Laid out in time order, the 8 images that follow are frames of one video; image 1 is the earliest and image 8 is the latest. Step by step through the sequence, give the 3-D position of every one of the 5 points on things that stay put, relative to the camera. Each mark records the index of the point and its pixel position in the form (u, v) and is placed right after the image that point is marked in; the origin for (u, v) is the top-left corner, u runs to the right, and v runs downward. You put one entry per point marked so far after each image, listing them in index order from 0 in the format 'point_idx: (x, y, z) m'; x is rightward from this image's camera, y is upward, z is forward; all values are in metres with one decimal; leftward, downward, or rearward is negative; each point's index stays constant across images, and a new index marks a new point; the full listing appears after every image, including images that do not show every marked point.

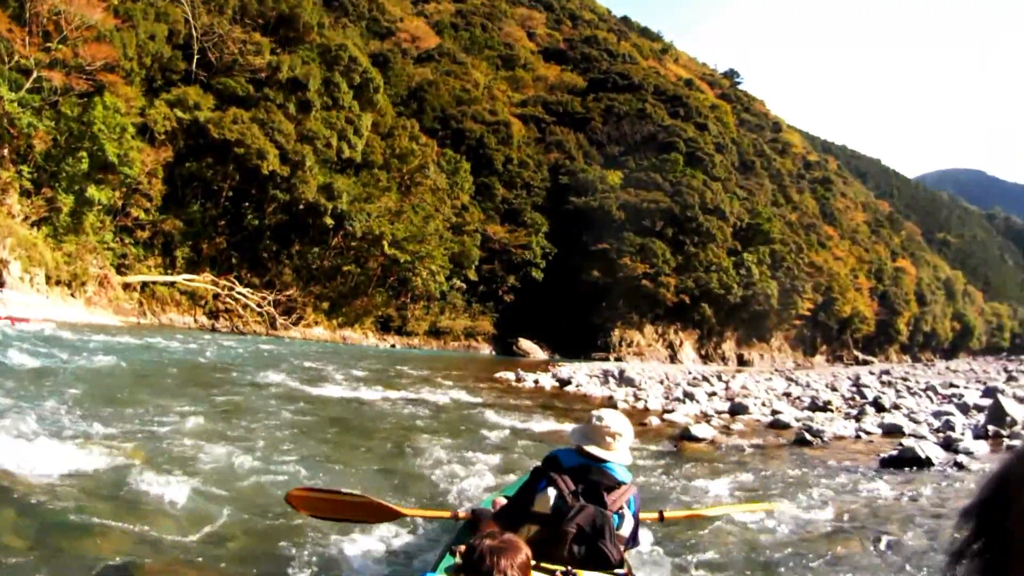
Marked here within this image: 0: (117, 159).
0: (-10.5, +3.4, +20.0) m
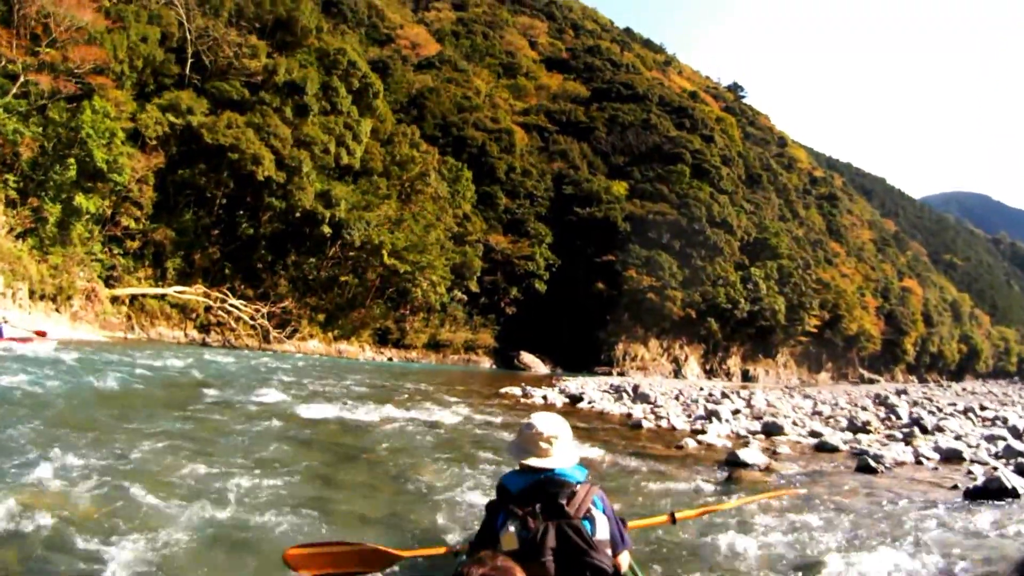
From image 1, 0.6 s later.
0: (-10.4, +3.2, +19.2) m
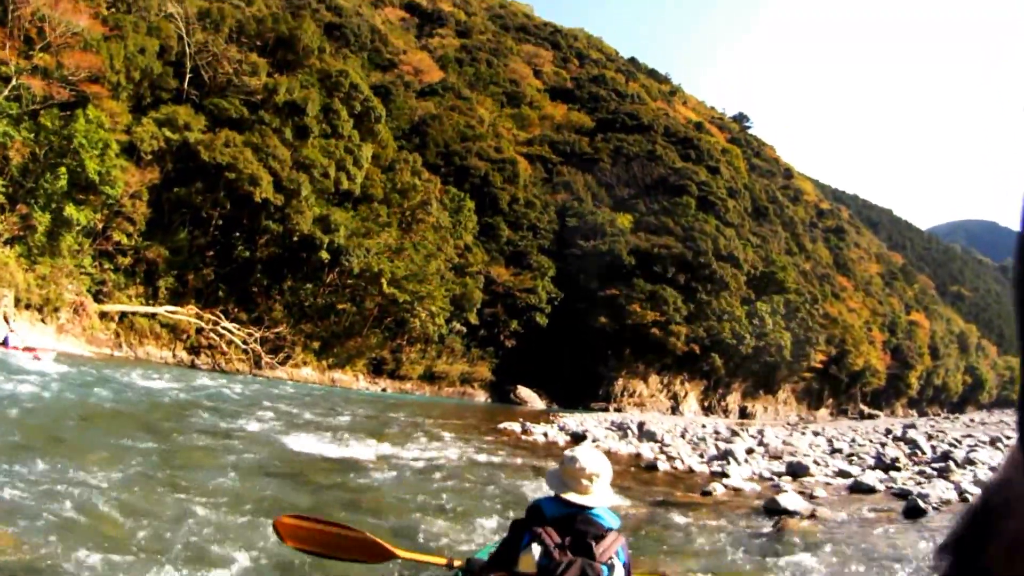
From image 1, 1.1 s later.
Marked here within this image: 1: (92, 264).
0: (-10.3, +2.7, +18.6) m
1: (-11.5, +0.6, +20.4) m
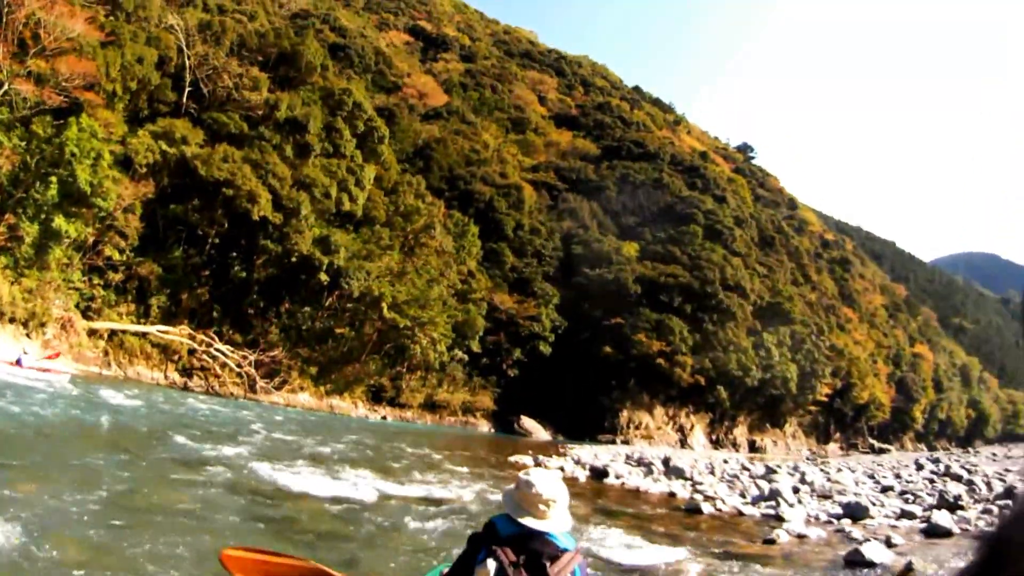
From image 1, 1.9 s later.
0: (-10.1, +2.2, +17.8) m
1: (-11.3, +0.1, +19.5) m
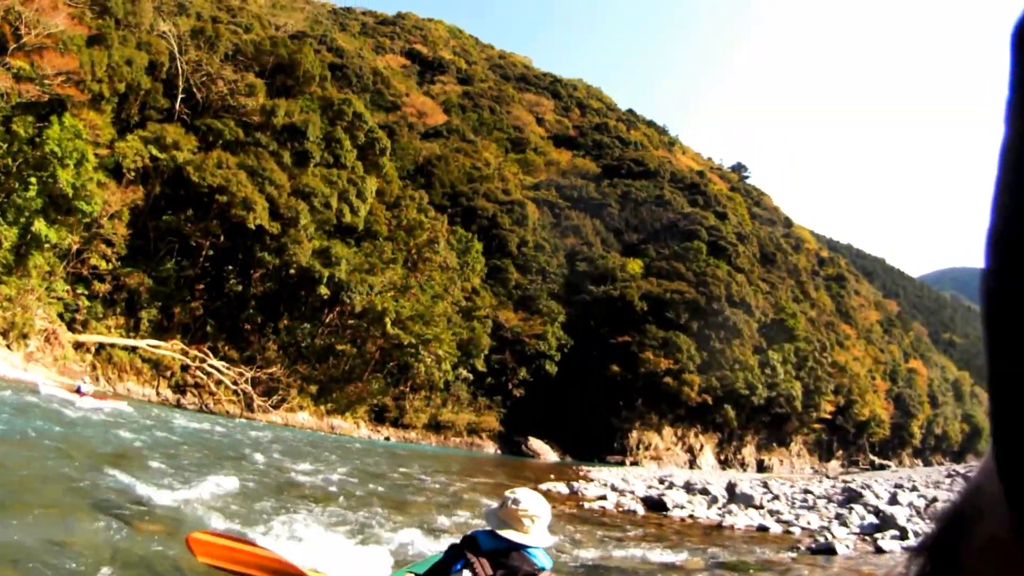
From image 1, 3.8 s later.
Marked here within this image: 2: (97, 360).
0: (-9.6, +2.0, +16.7) m
1: (-10.9, -0.2, +18.4) m
2: (-10.3, -2.0, +18.7) m
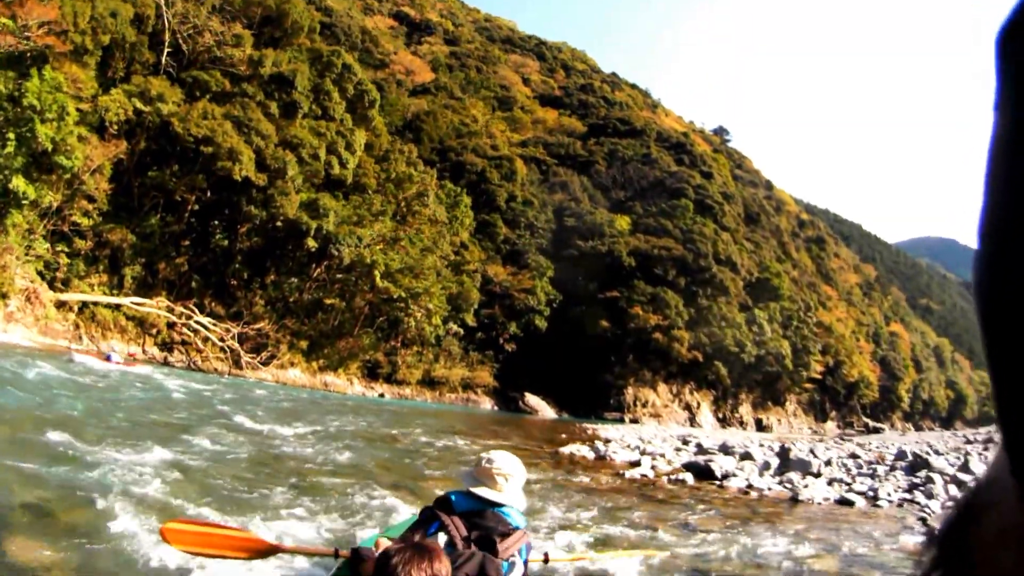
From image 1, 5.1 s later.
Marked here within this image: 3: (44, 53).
0: (-9.7, +3.1, +16.1) m
1: (-11.0, +1.0, +17.8) m
2: (-10.4, -0.7, +18.2) m
3: (-10.8, +5.6, +17.2) m
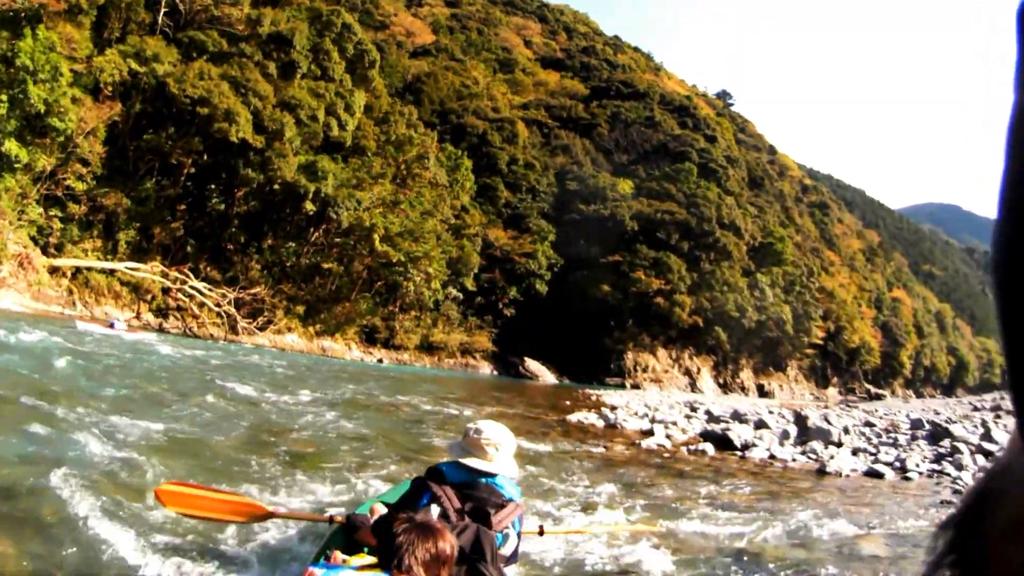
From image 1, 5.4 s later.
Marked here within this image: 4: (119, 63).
0: (-9.7, +3.9, +15.5) m
1: (-10.9, +1.8, +17.3) m
2: (-10.4, +0.2, +17.7) m
3: (-10.8, +6.4, +16.5) m
4: (-10.0, +5.8, +18.9) m
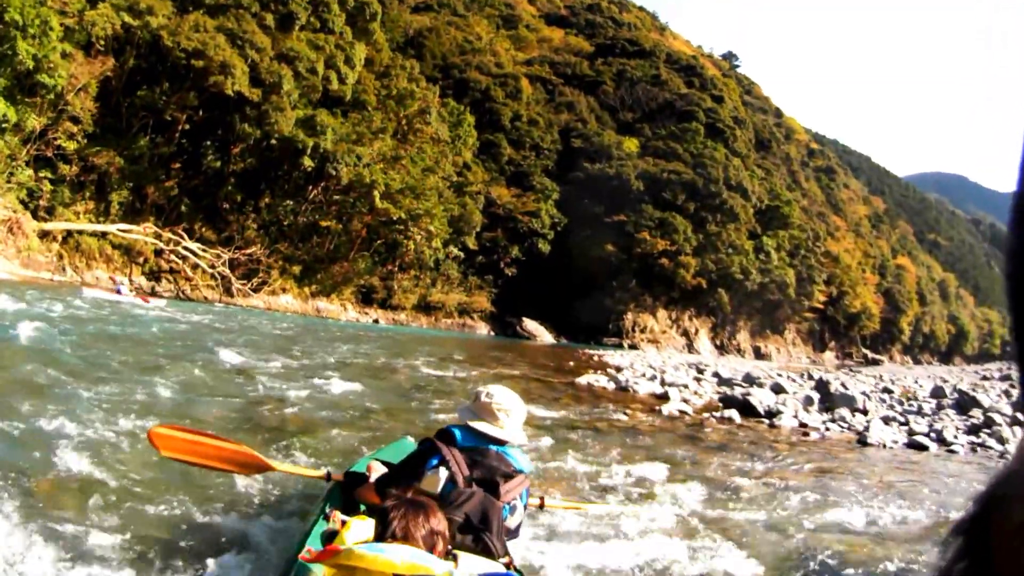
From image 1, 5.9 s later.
0: (-9.6, +4.9, +14.8) m
1: (-10.9, +2.9, +16.7) m
2: (-10.3, +1.2, +17.2) m
3: (-10.7, +7.4, +15.7) m
4: (-9.9, +6.9, +18.1) m
